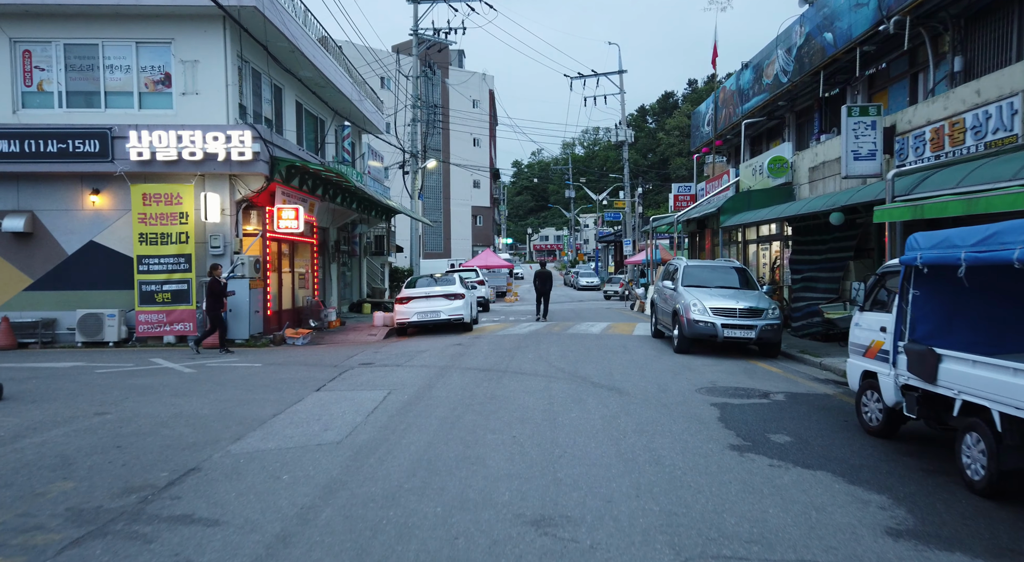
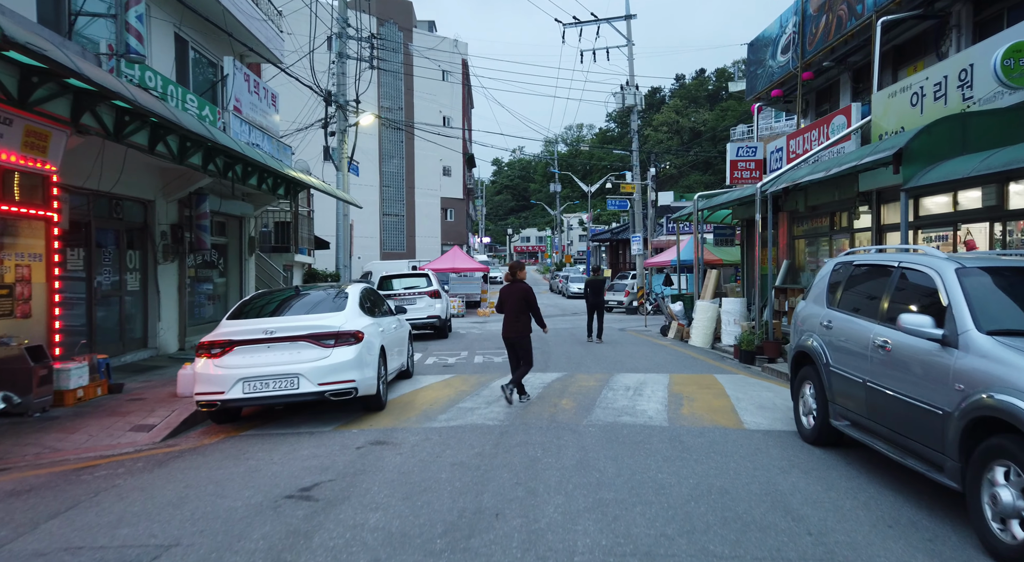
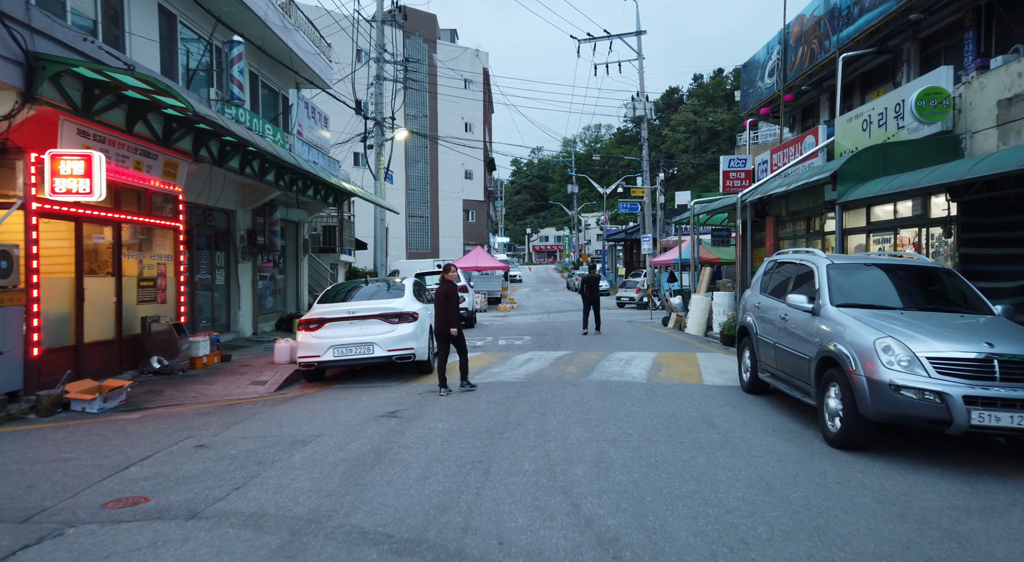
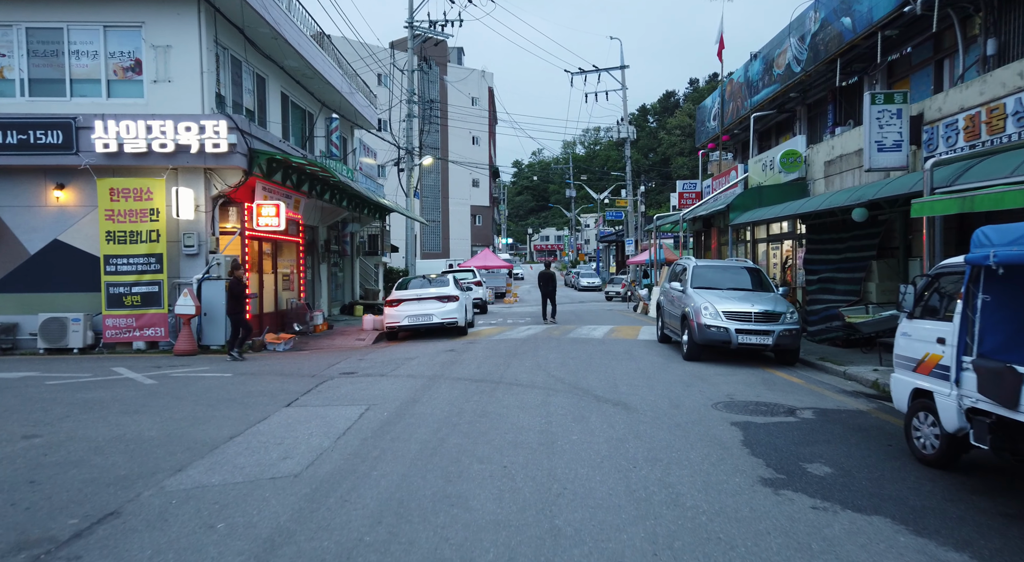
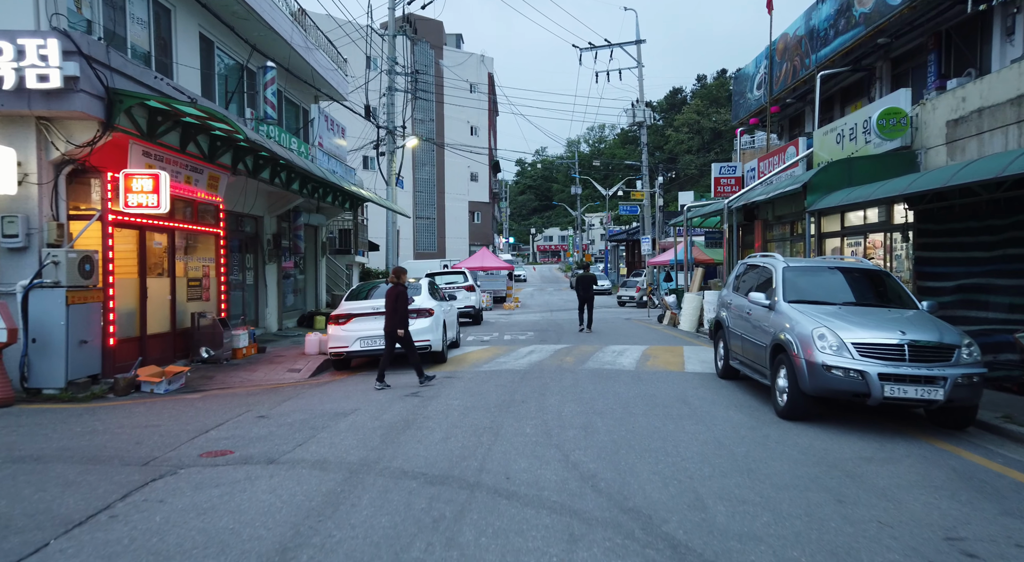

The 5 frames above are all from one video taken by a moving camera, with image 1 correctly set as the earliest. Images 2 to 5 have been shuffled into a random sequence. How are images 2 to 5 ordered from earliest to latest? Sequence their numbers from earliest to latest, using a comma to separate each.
4, 5, 3, 2
